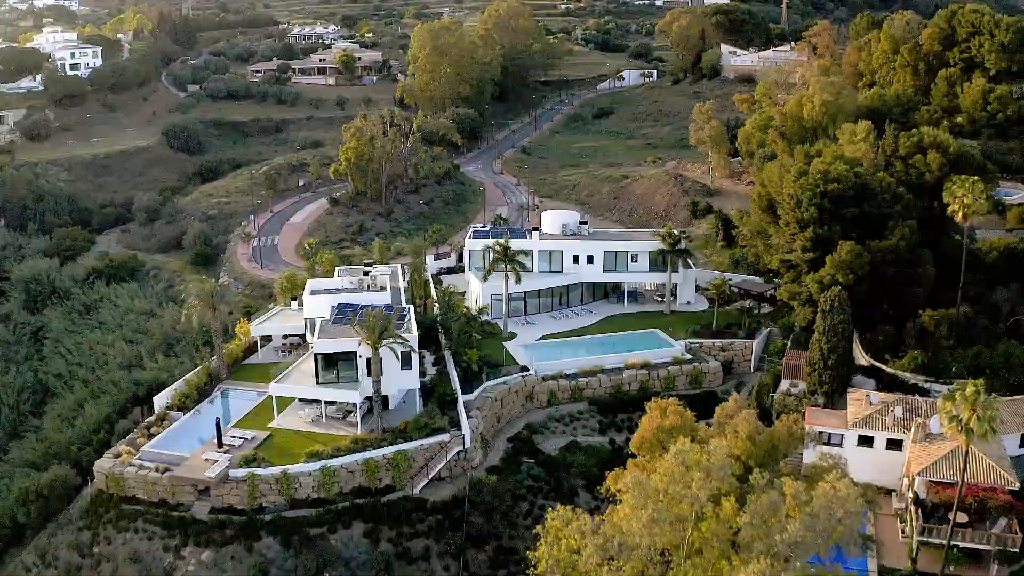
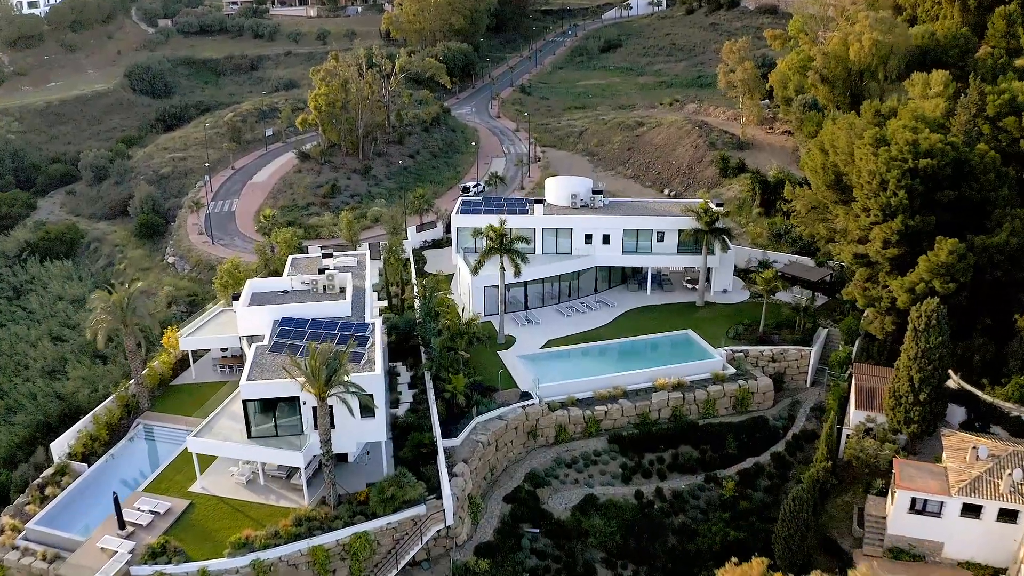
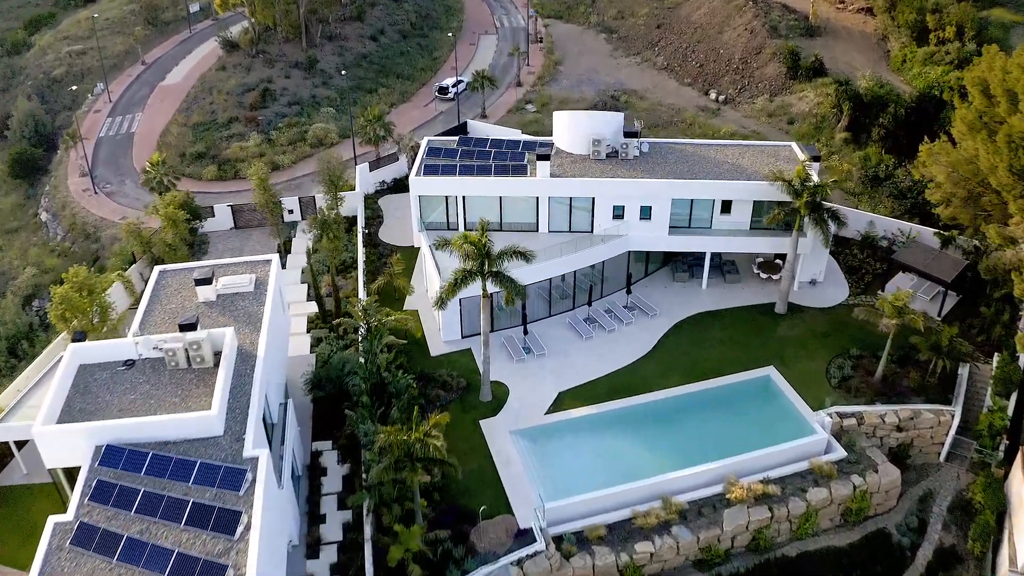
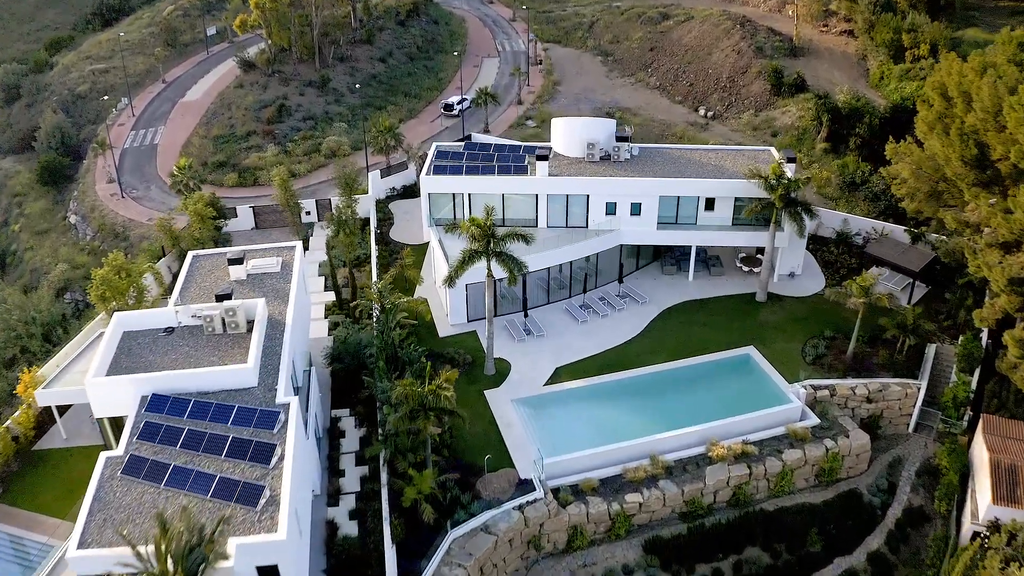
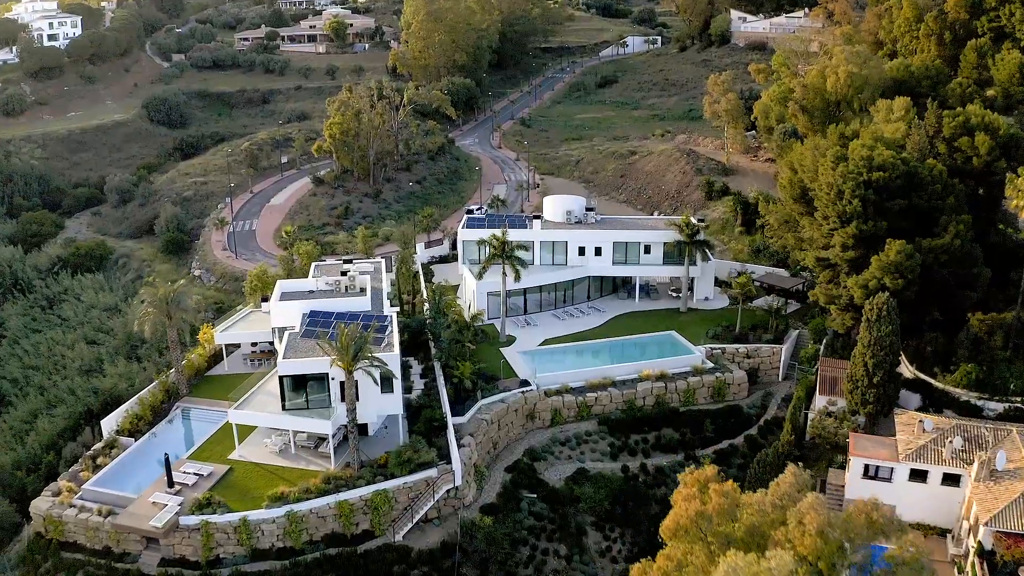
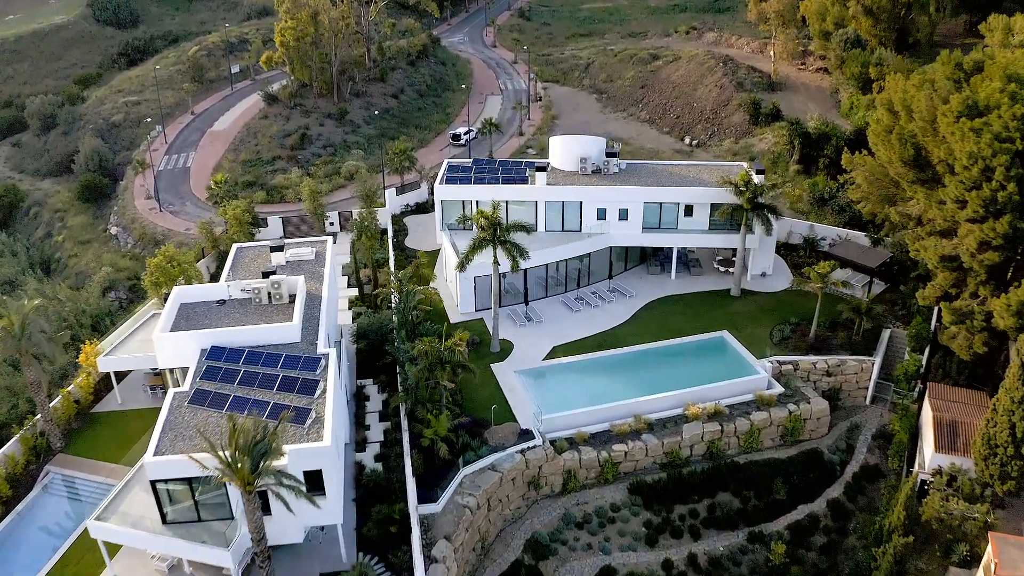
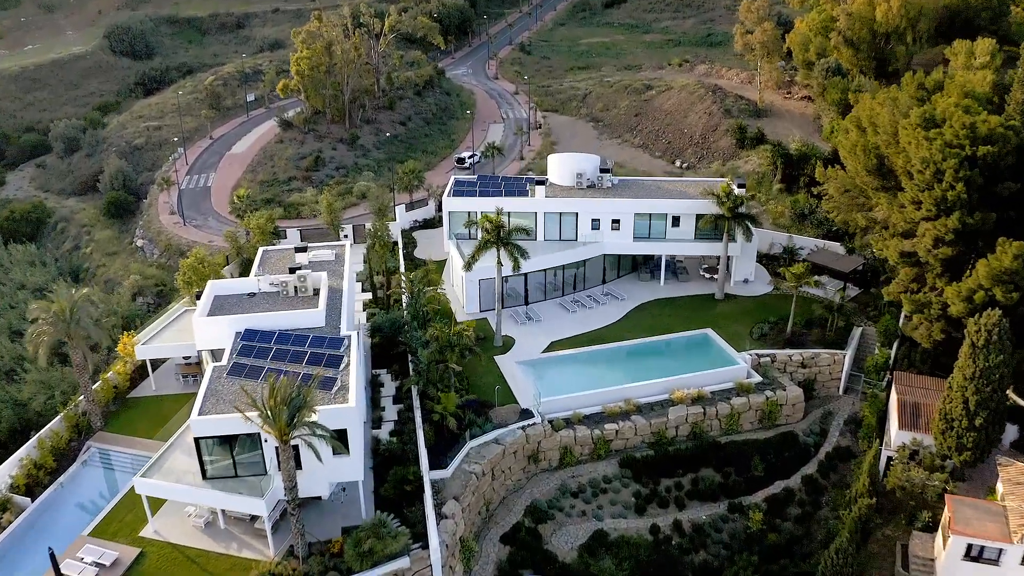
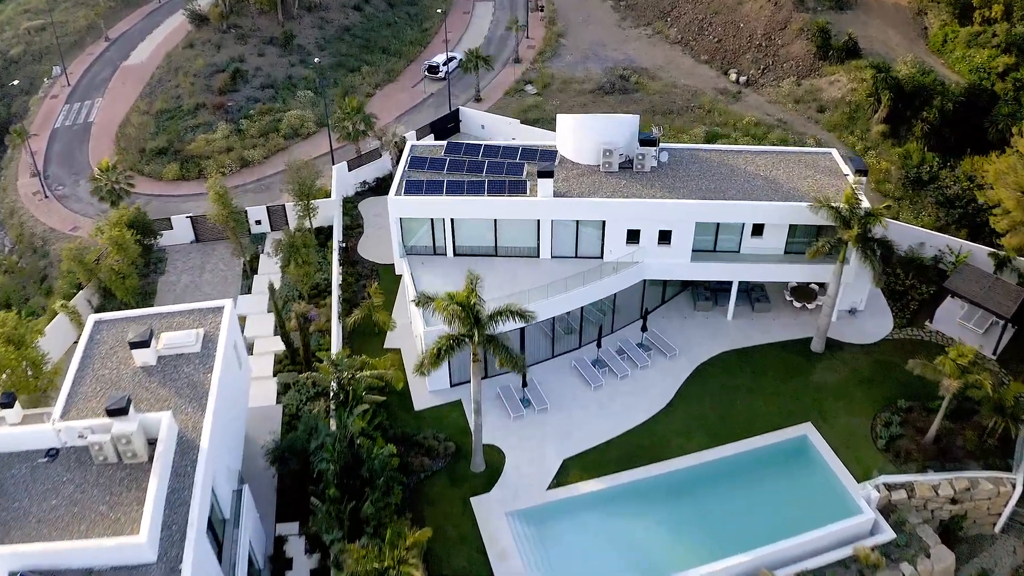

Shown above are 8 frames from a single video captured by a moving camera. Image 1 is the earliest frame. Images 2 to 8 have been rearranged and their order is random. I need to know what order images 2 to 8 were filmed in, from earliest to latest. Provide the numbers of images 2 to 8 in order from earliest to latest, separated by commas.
5, 2, 7, 6, 4, 3, 8
